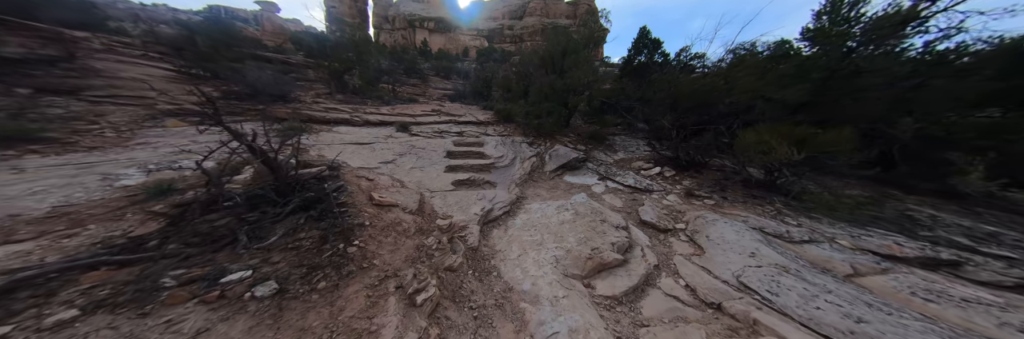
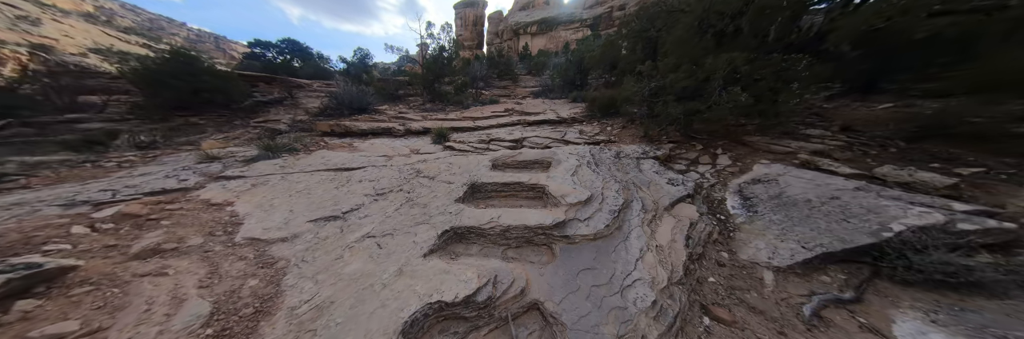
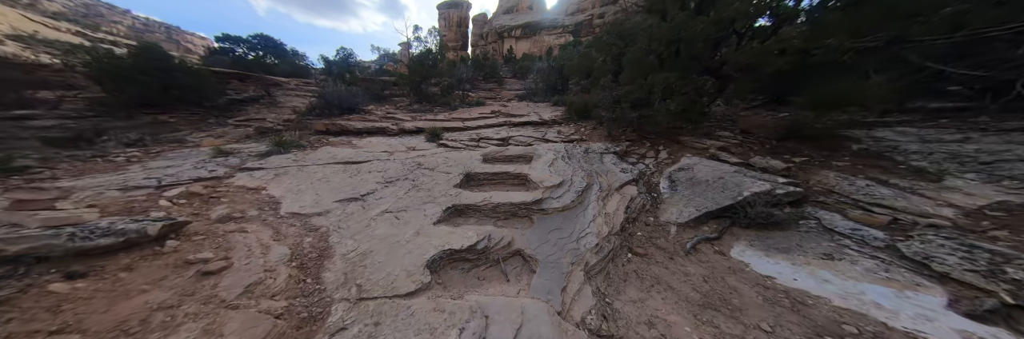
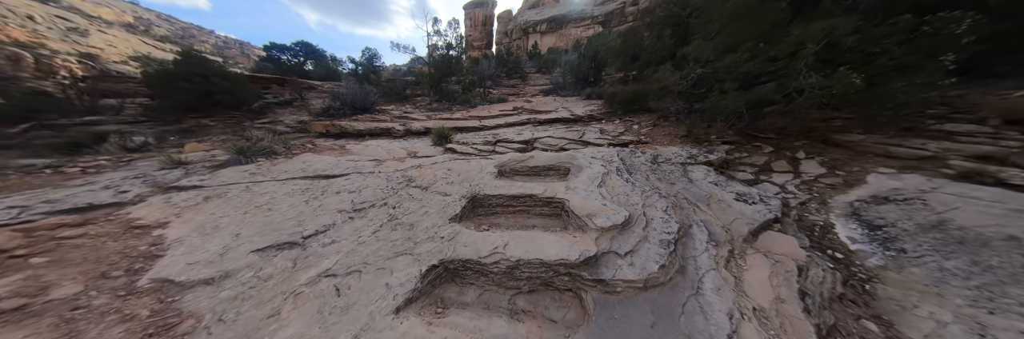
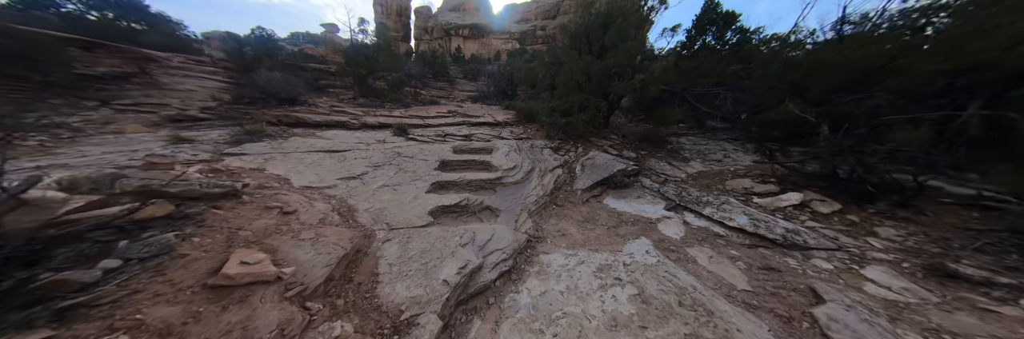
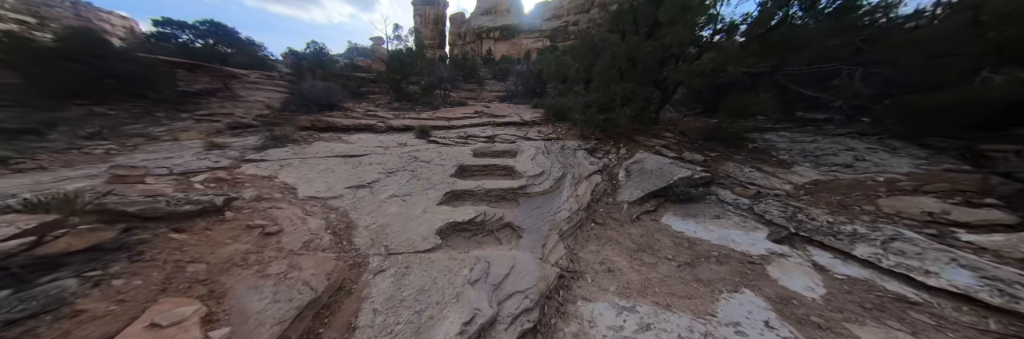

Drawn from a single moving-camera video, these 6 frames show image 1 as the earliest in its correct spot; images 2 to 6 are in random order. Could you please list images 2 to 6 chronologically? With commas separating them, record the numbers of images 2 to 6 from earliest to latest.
5, 6, 3, 2, 4
